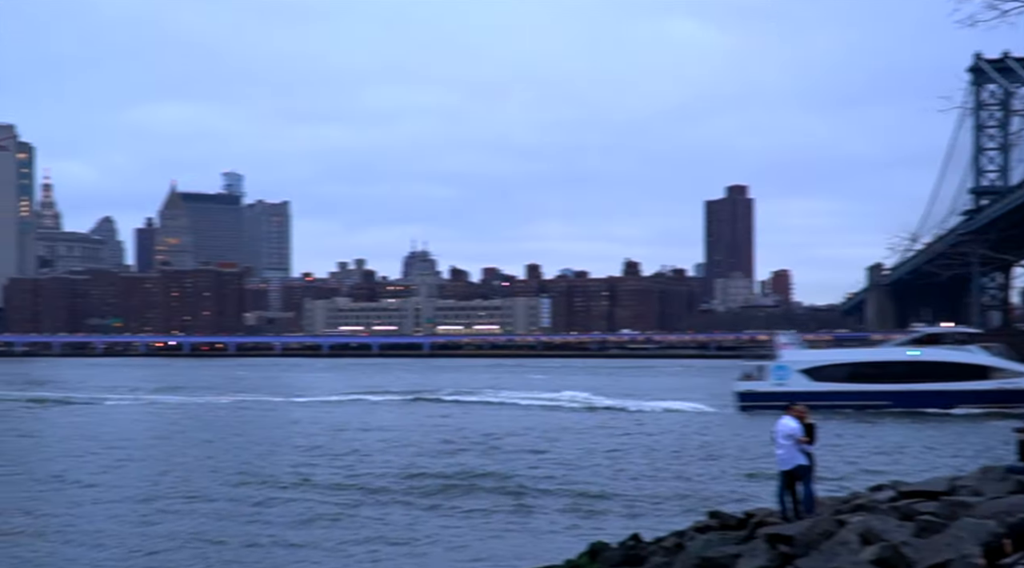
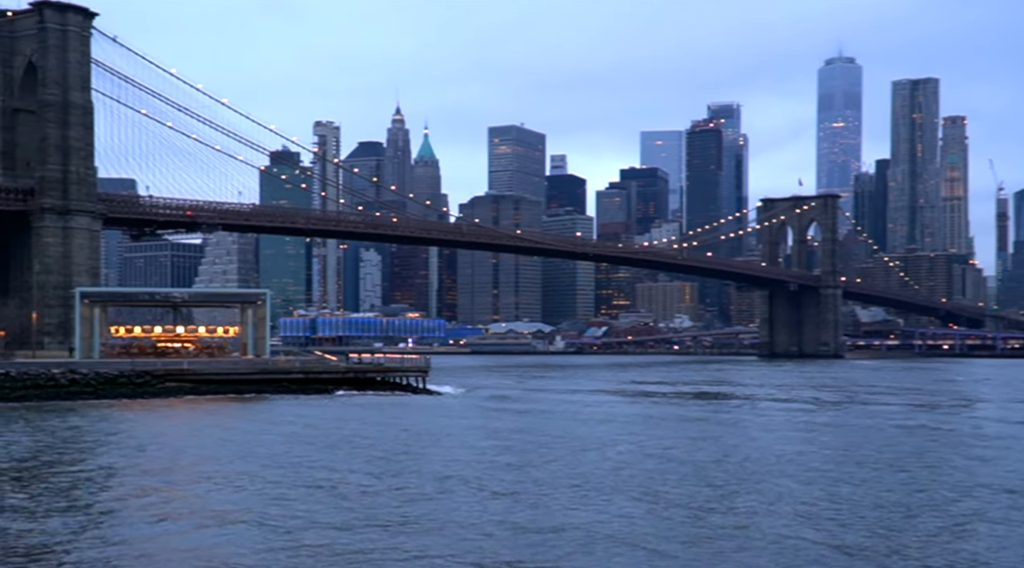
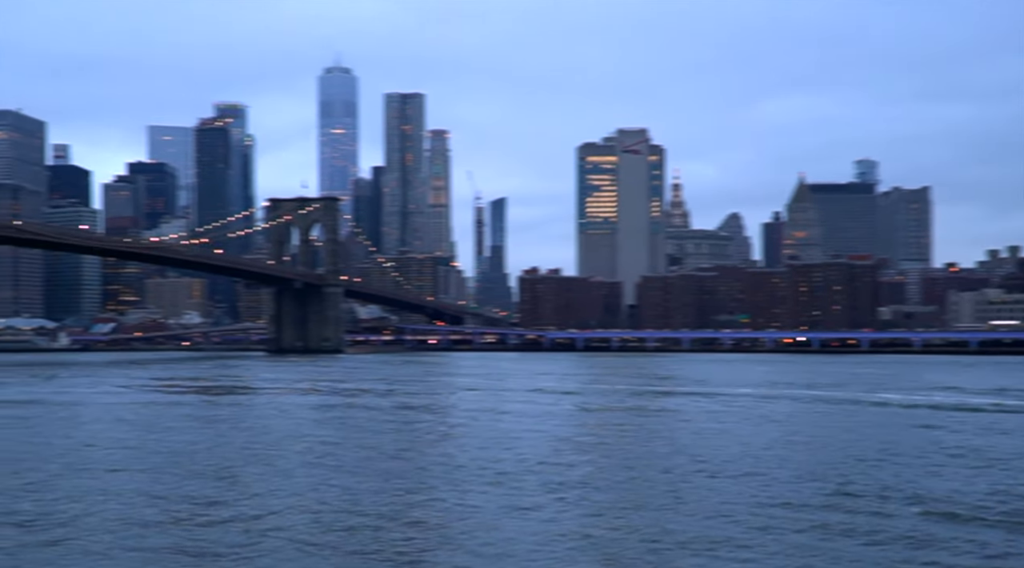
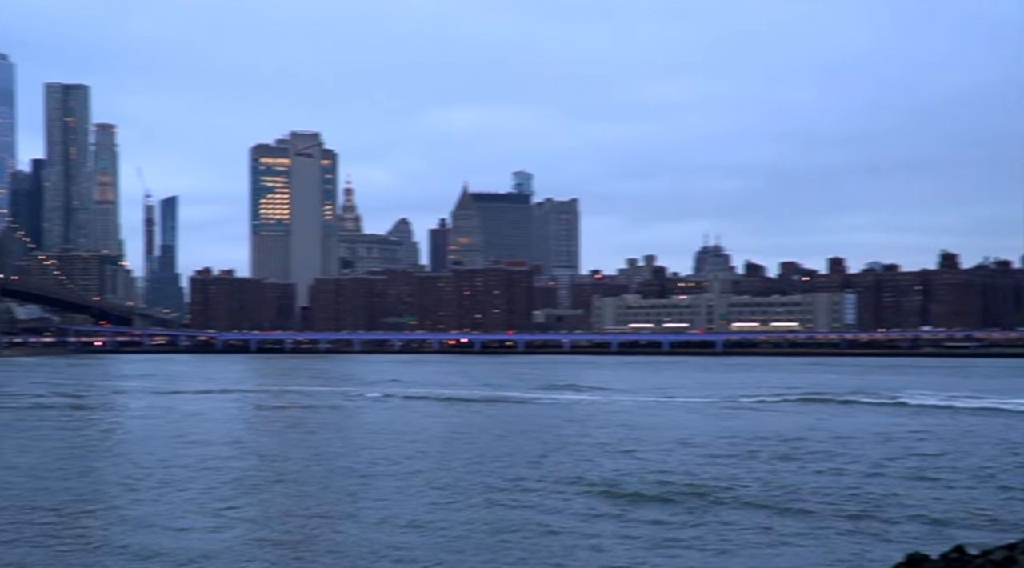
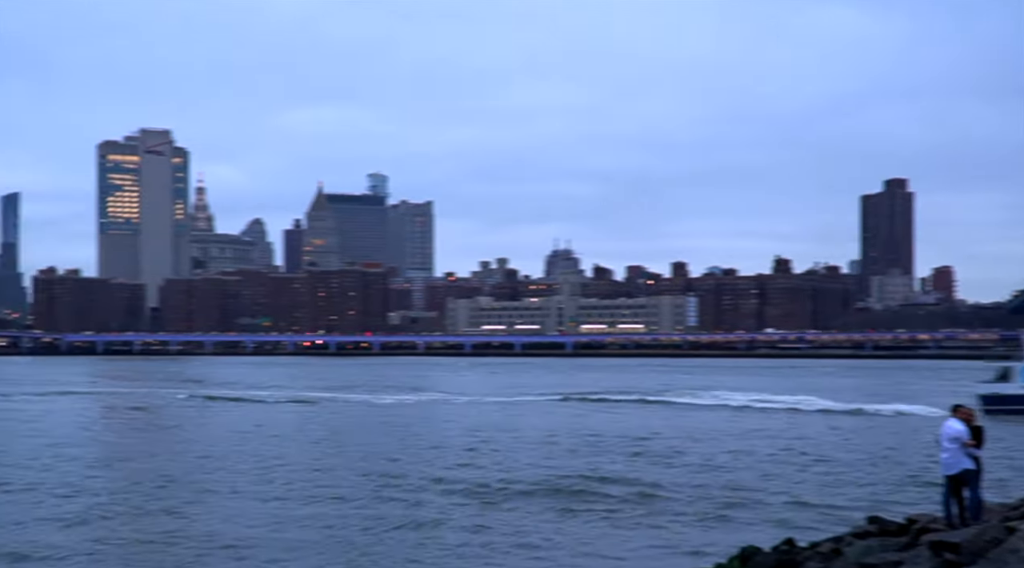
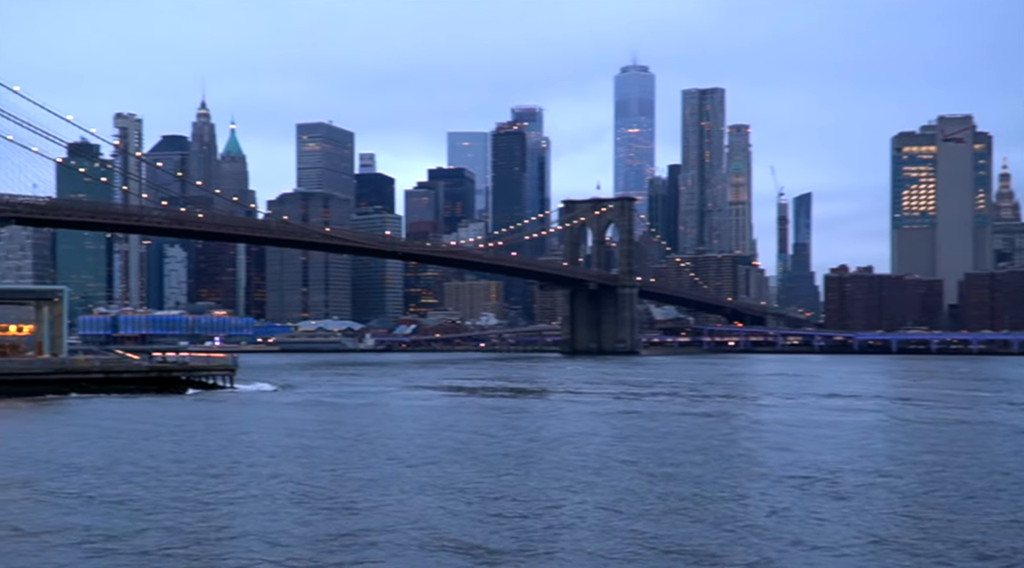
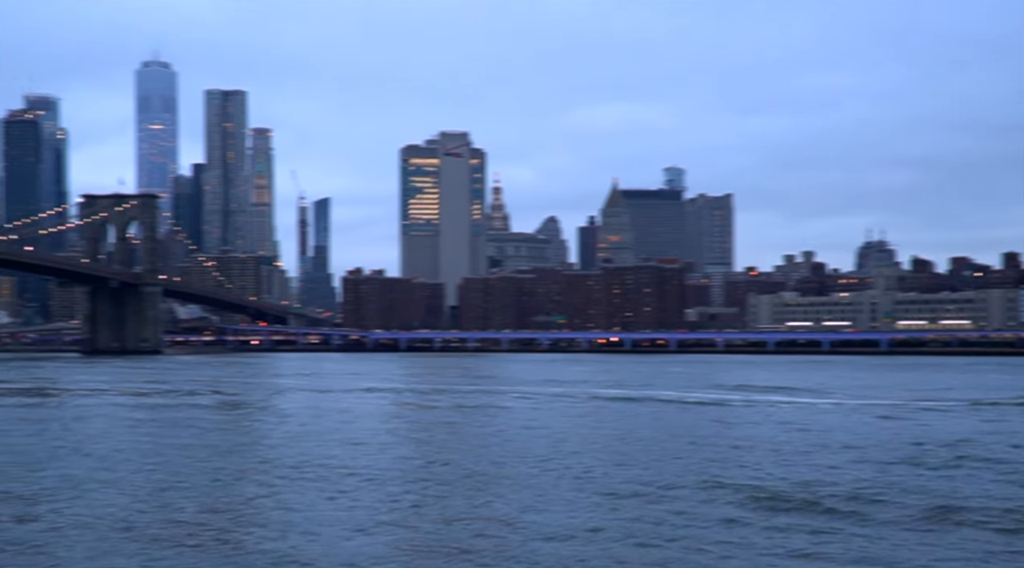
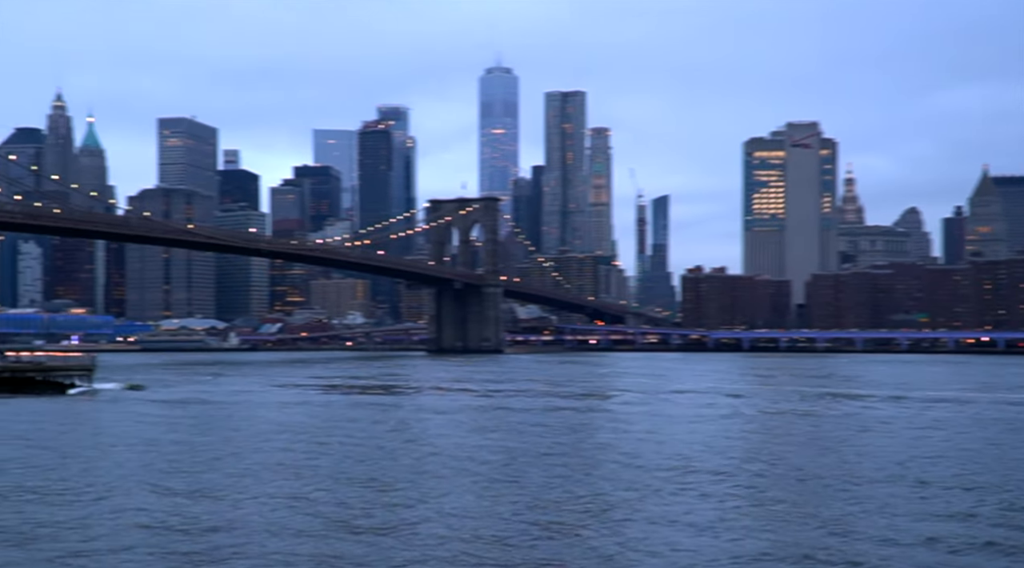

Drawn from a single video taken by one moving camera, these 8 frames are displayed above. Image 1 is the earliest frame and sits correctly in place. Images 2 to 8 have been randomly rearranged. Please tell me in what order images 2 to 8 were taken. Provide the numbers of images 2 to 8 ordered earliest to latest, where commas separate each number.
5, 4, 7, 3, 8, 6, 2
